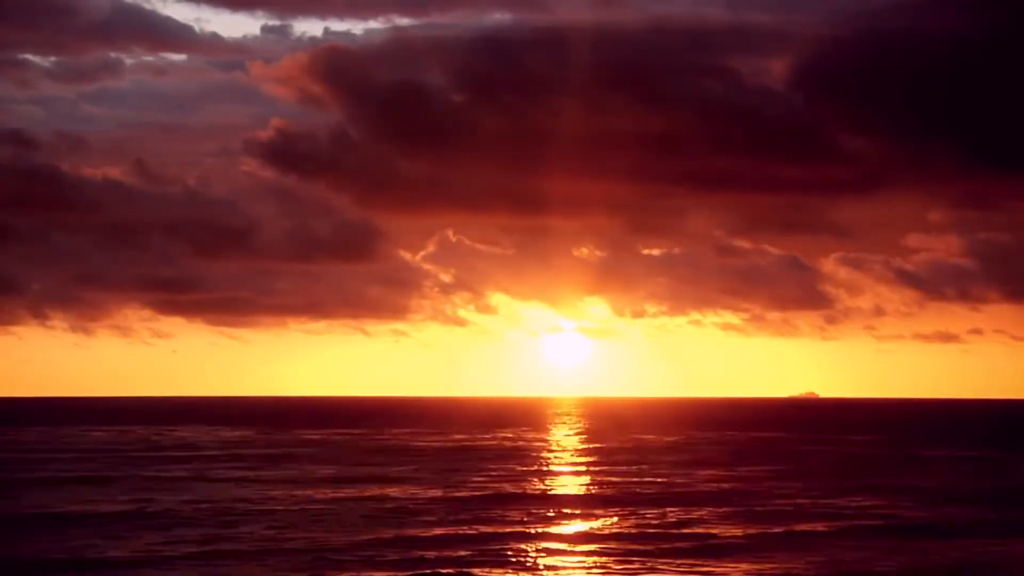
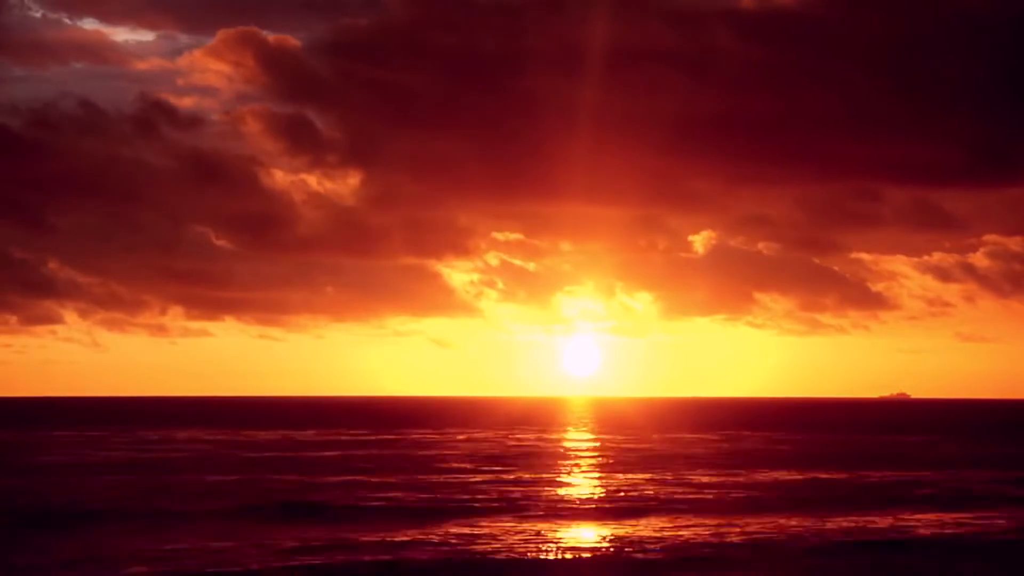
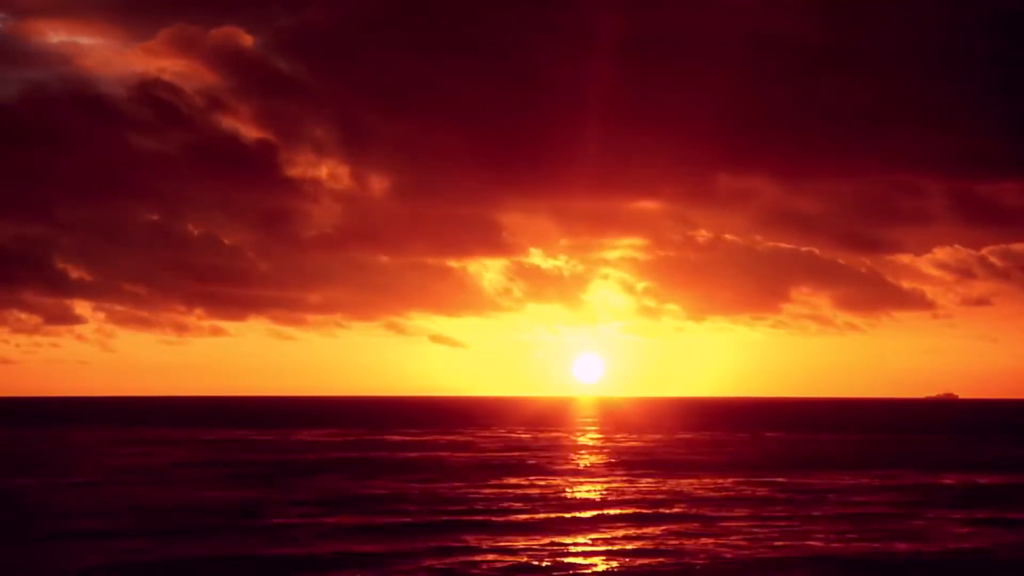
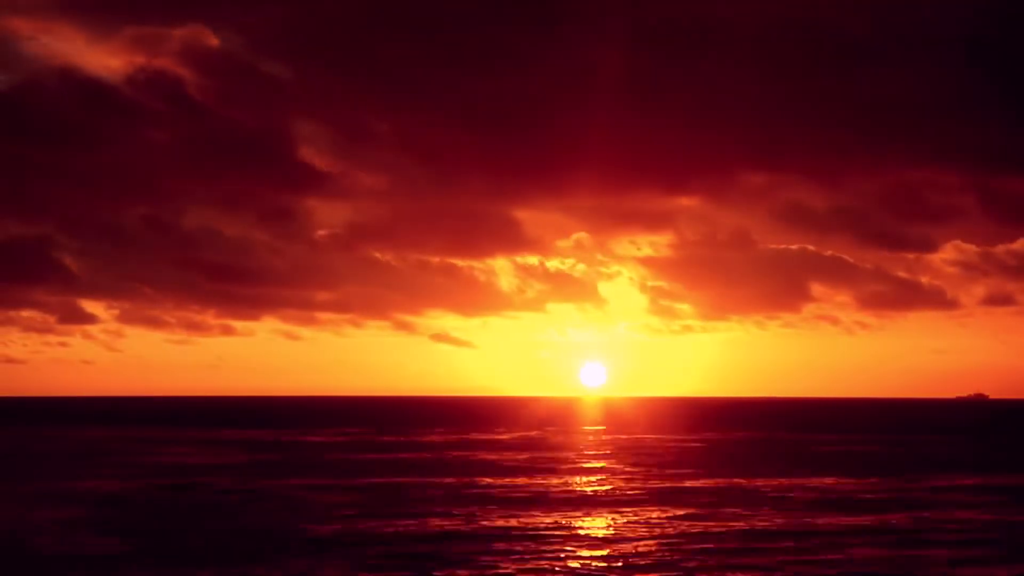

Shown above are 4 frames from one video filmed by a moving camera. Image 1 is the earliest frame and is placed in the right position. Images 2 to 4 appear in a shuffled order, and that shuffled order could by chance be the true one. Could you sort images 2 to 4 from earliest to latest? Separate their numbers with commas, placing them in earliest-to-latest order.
2, 3, 4
